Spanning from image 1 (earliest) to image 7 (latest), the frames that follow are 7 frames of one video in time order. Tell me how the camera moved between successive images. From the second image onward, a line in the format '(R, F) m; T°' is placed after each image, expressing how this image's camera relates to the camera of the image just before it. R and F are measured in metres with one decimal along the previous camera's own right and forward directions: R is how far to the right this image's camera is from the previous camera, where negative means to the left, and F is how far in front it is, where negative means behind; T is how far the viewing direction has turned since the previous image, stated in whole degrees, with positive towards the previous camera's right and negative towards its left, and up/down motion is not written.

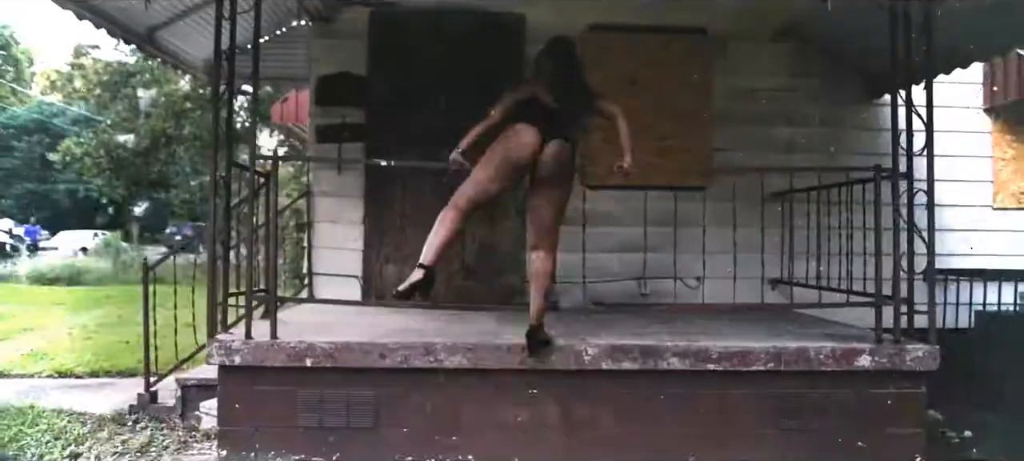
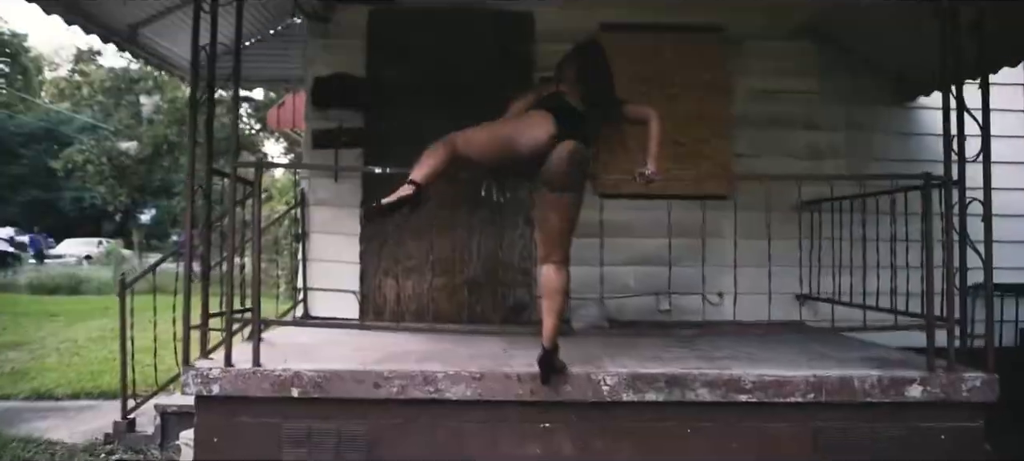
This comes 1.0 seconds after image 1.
(0.0, +0.4) m; -1°
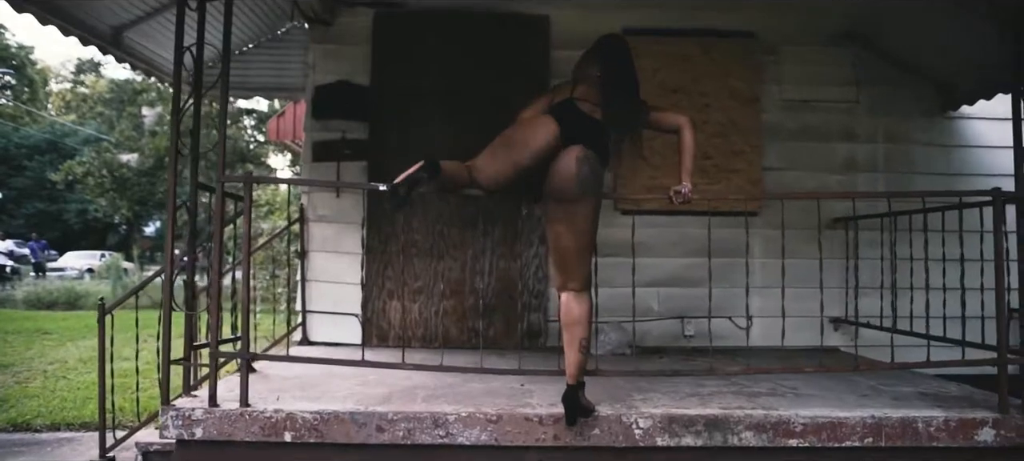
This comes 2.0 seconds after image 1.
(-0.1, +0.4) m; 0°
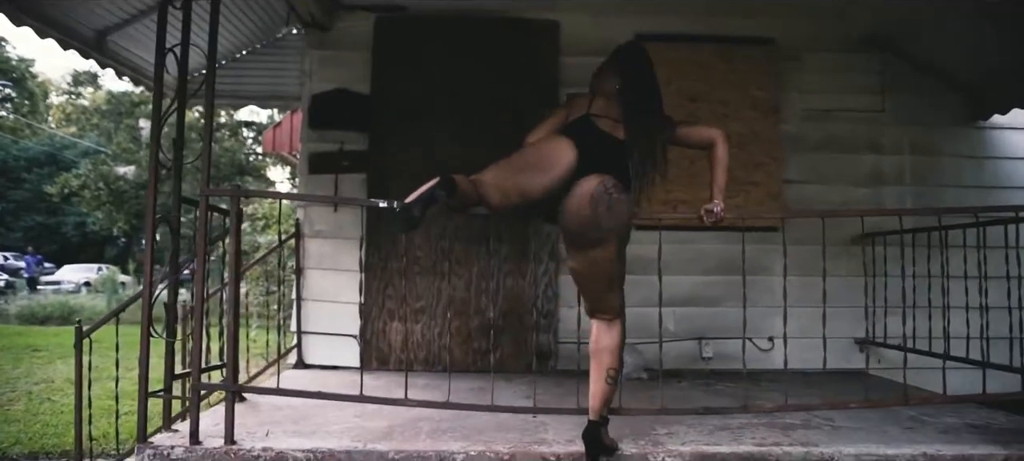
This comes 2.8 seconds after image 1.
(0.0, +0.3) m; 0°
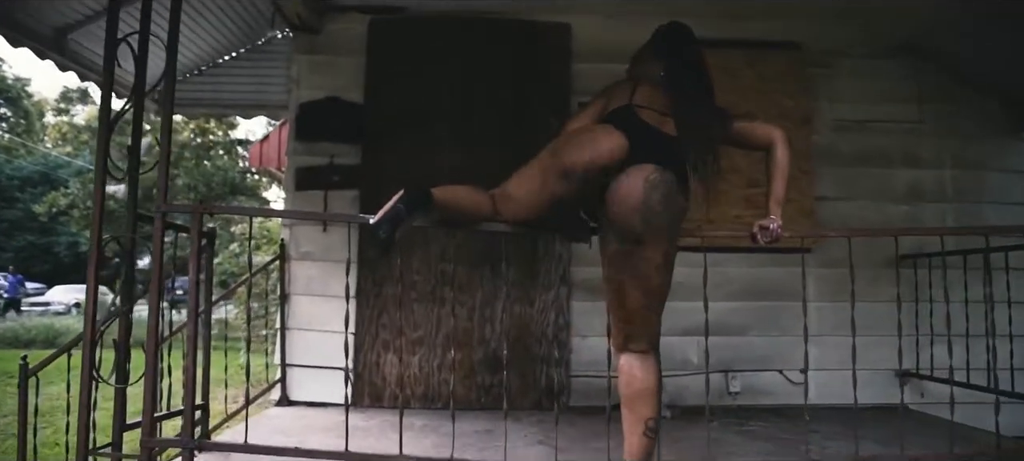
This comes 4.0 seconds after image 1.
(-0.1, +0.4) m; 0°
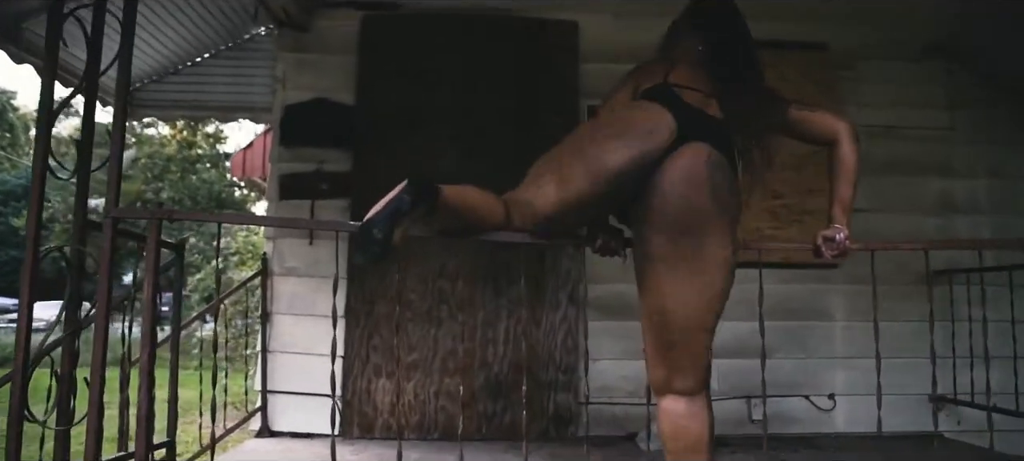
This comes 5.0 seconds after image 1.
(-0.1, +0.4) m; +1°
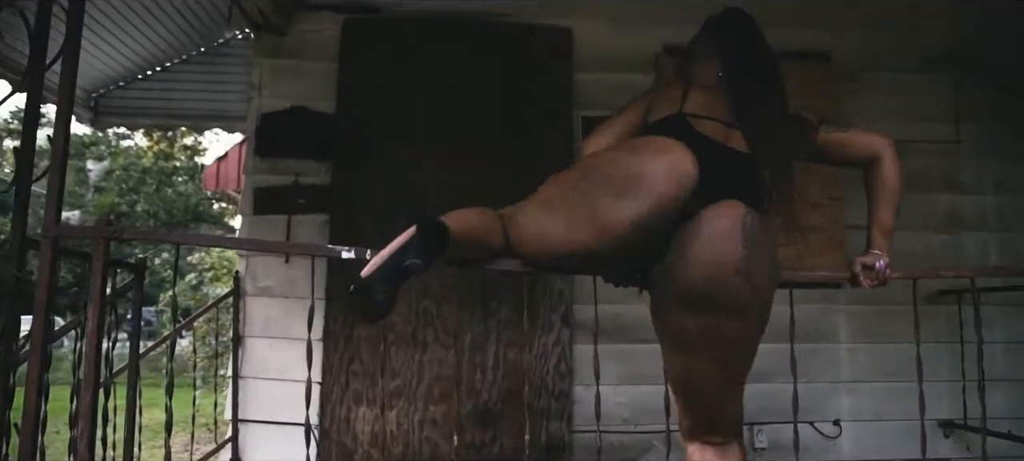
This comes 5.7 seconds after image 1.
(0.0, +0.2) m; +1°
